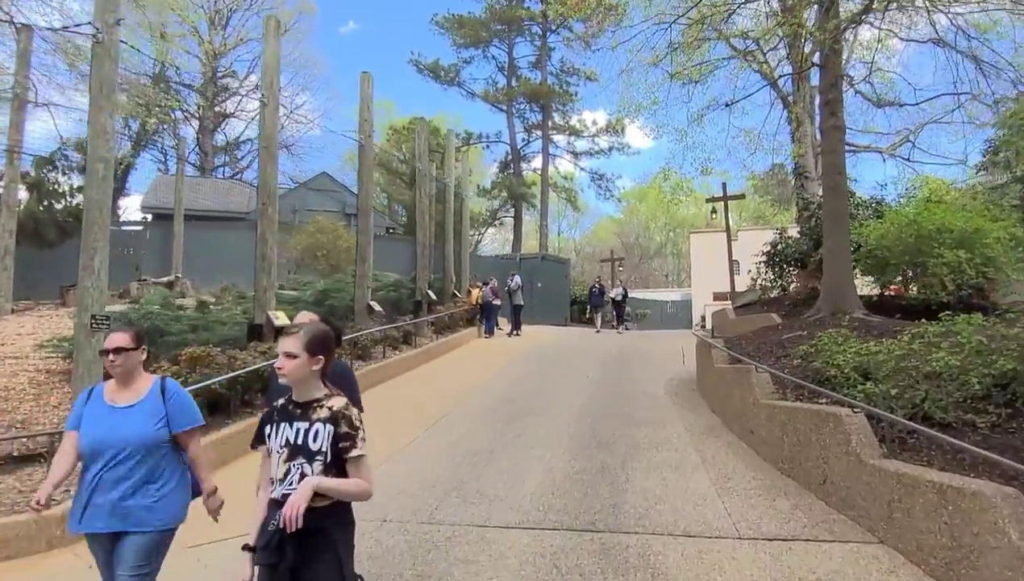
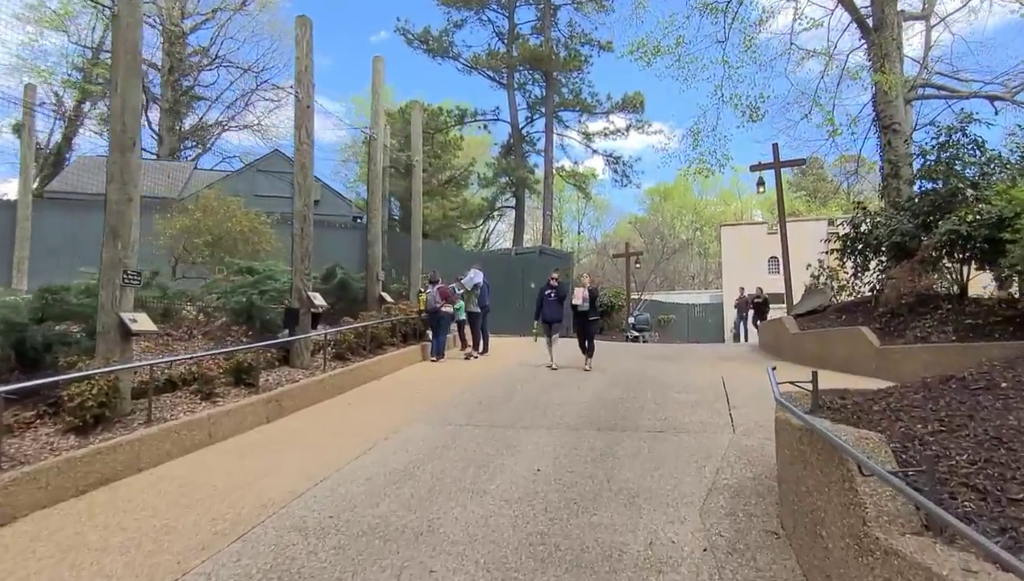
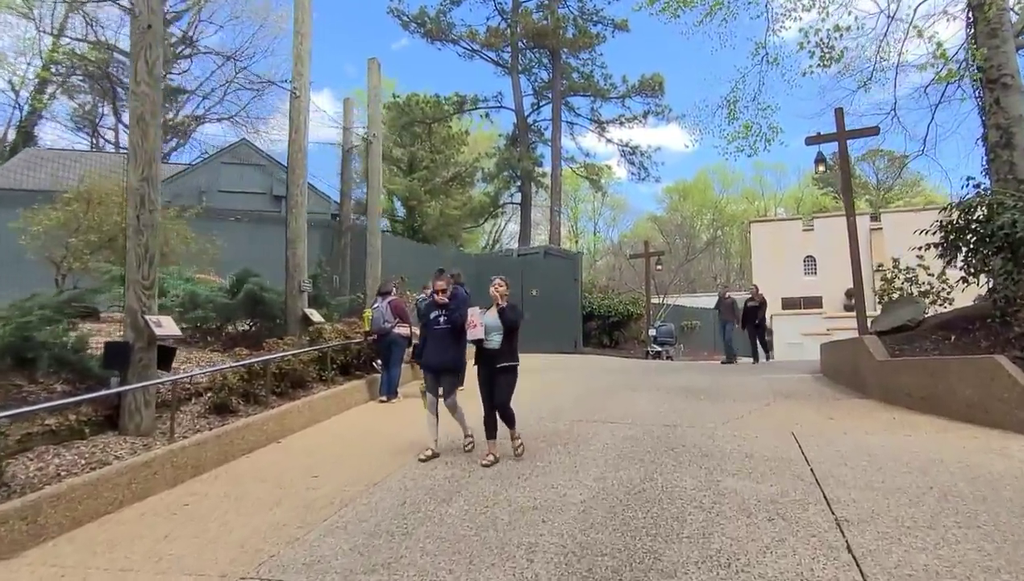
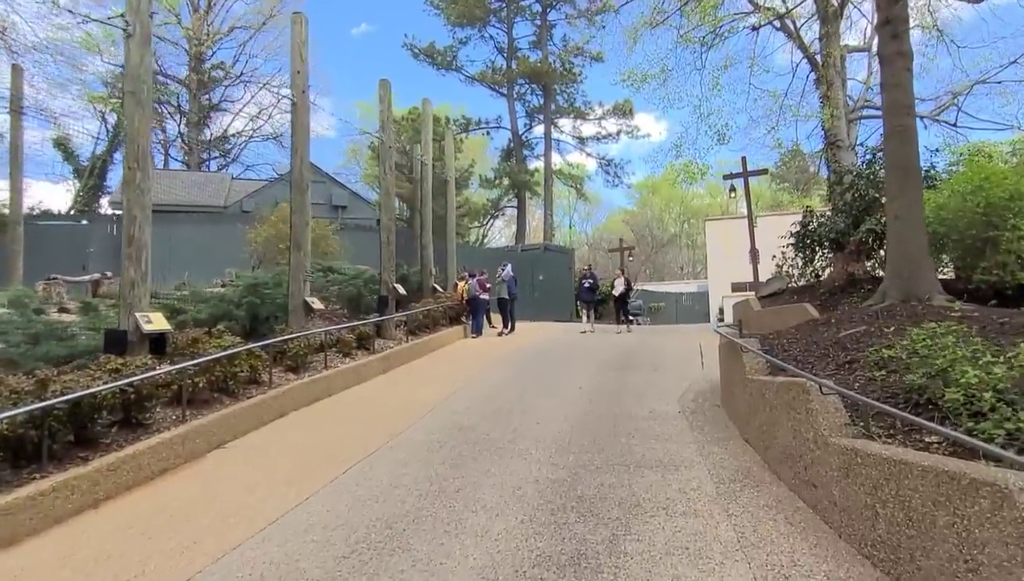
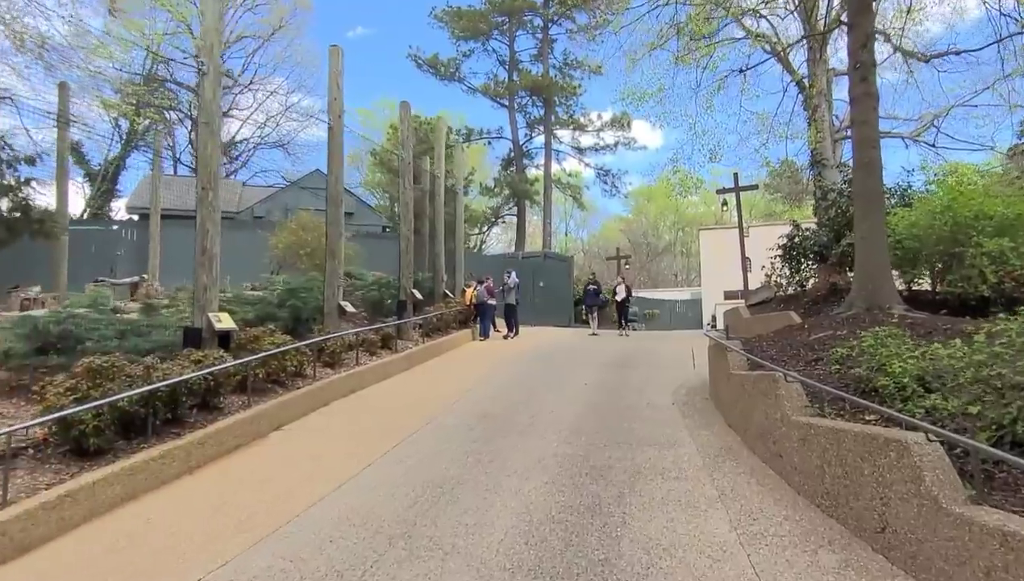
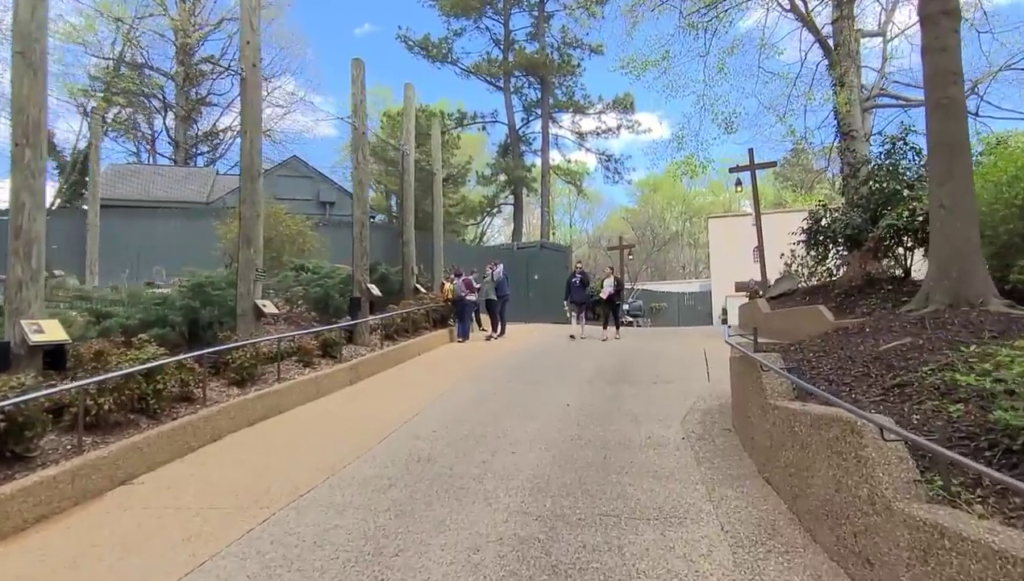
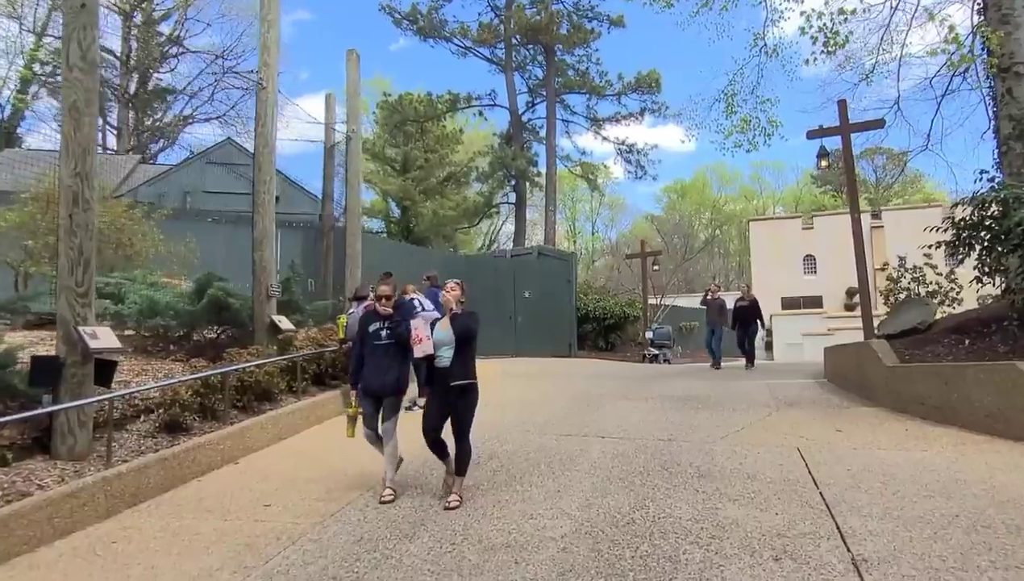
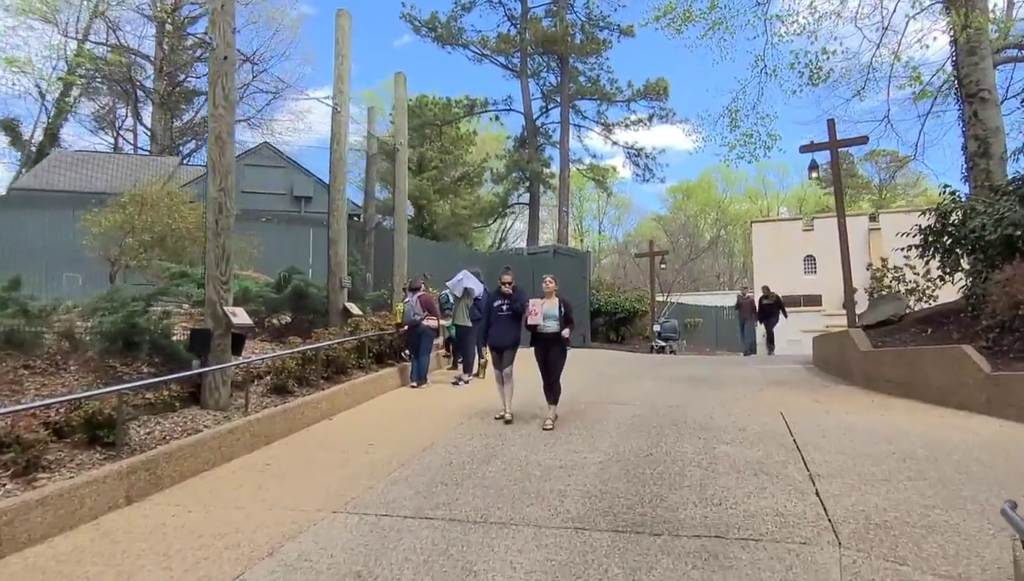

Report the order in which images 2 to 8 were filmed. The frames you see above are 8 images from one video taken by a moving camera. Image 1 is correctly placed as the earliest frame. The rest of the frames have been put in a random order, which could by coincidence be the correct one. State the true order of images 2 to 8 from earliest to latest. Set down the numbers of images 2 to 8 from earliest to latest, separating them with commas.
5, 4, 6, 2, 8, 3, 7
